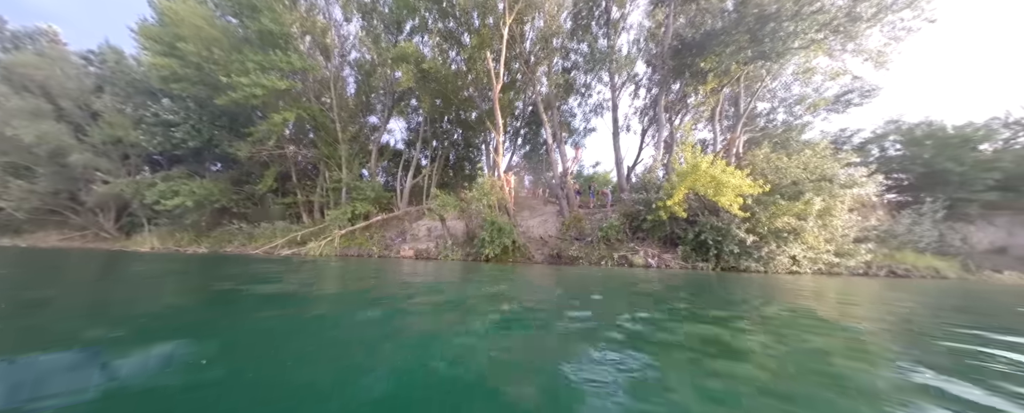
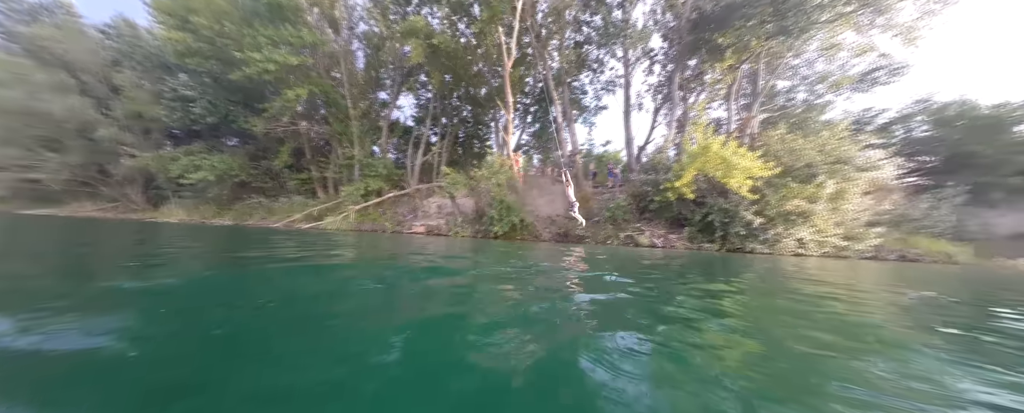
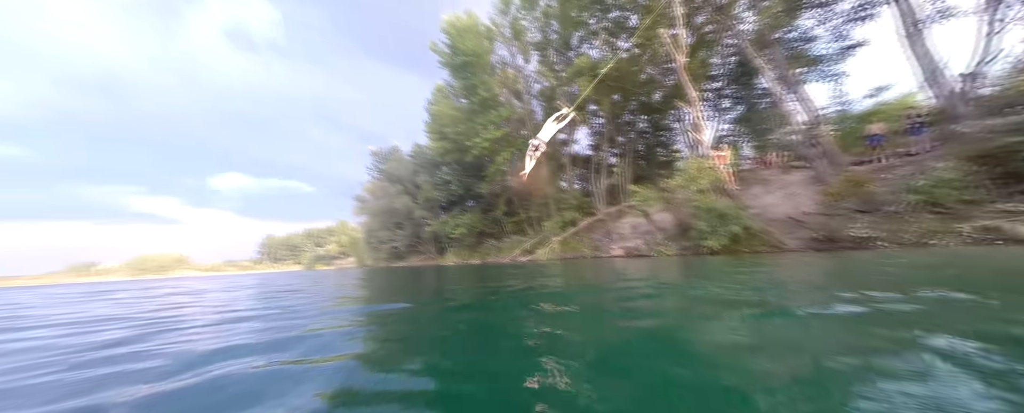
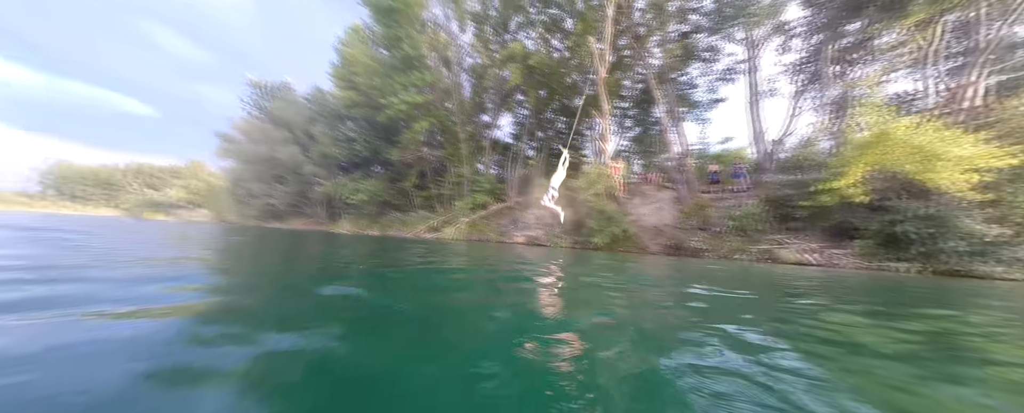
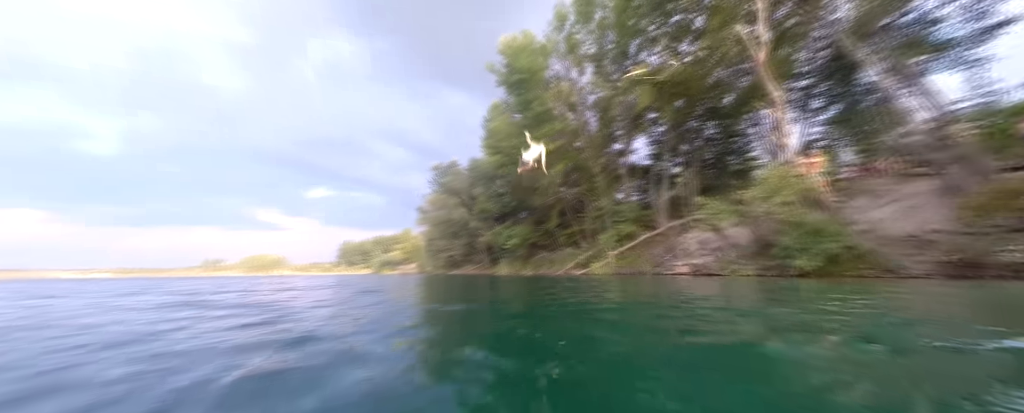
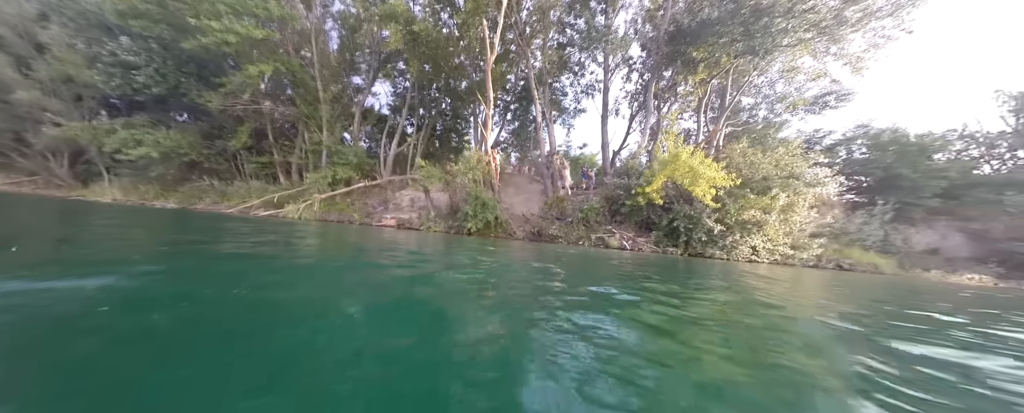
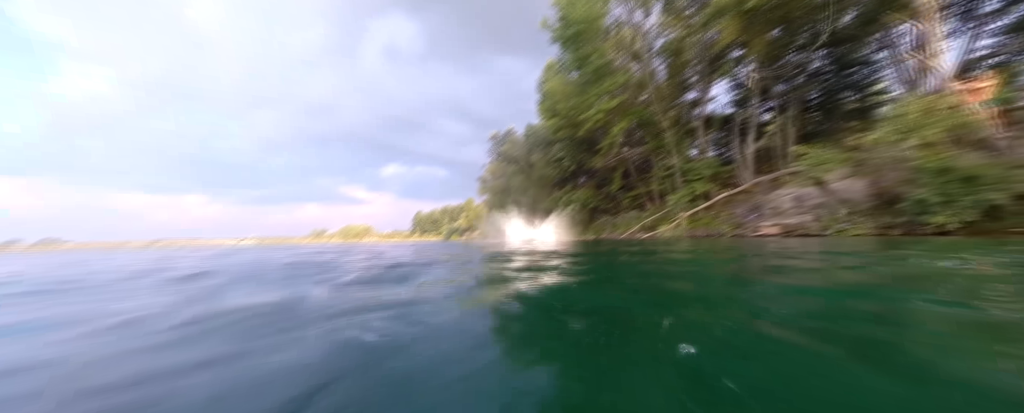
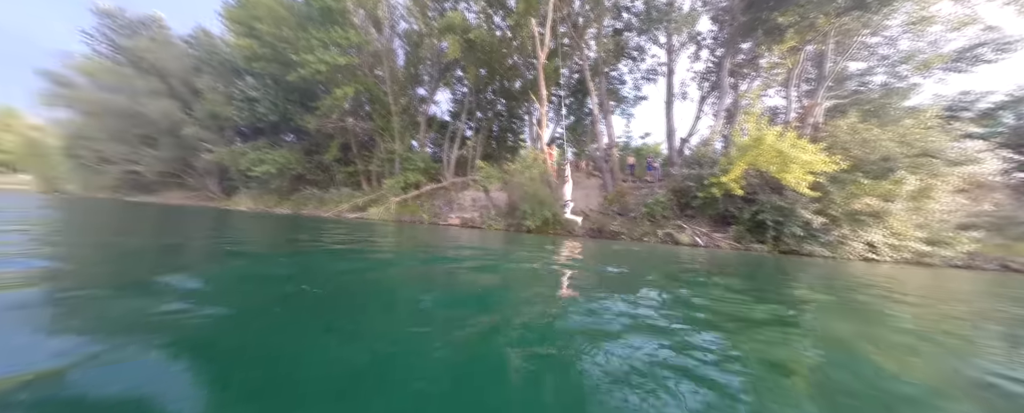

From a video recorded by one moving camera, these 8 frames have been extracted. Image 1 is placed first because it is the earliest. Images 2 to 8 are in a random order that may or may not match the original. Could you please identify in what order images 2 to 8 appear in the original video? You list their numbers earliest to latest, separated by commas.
6, 2, 8, 4, 3, 5, 7
